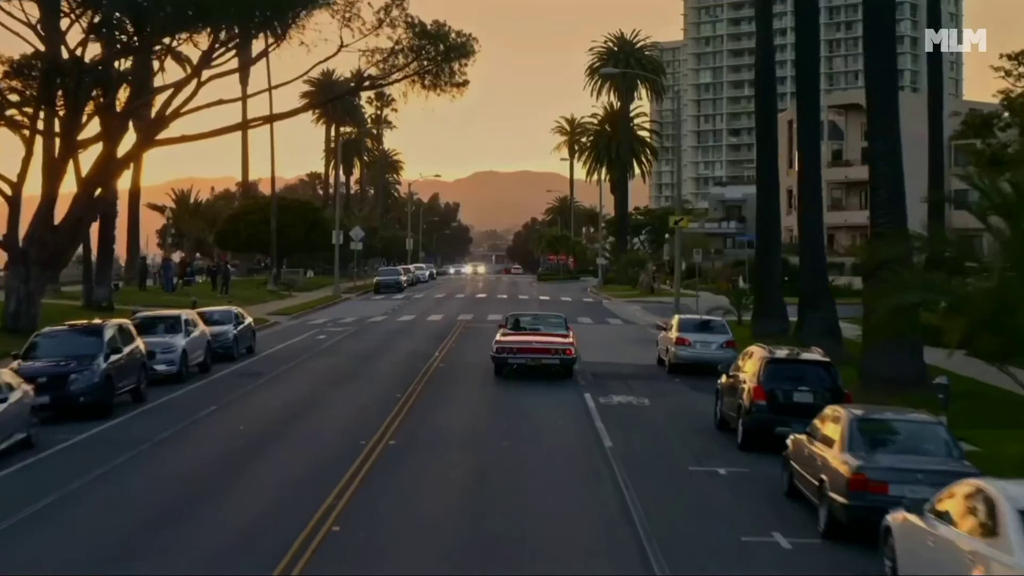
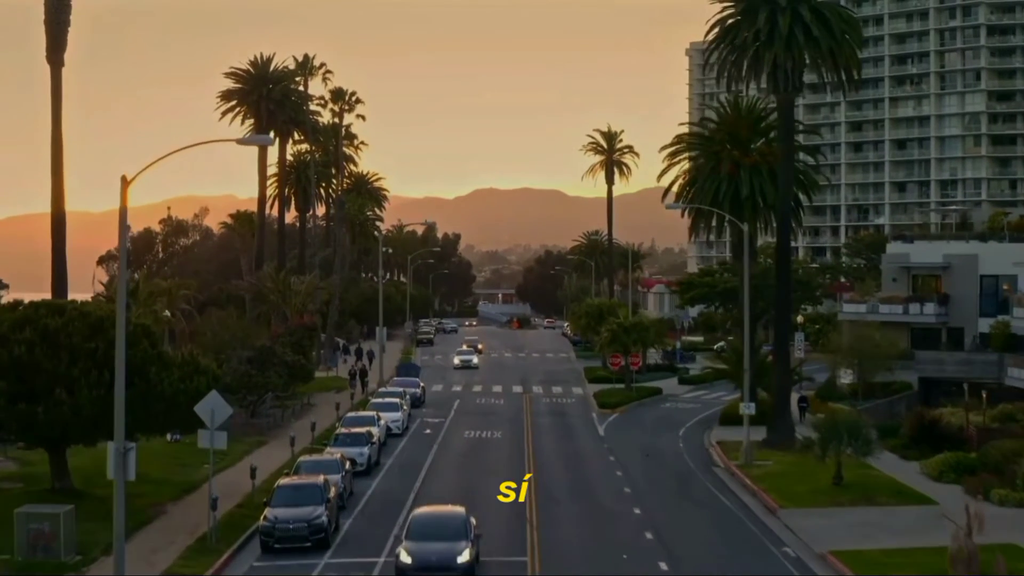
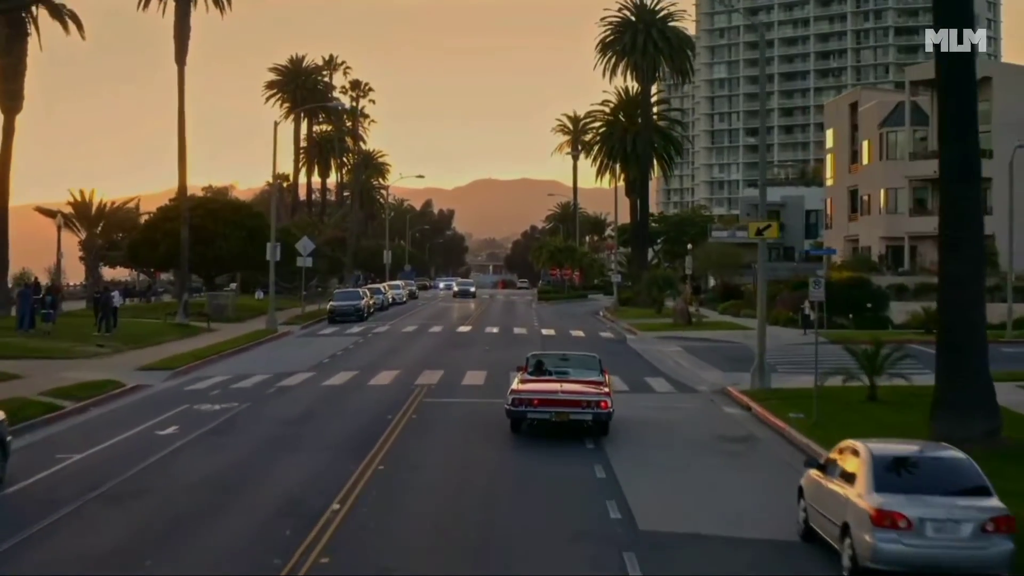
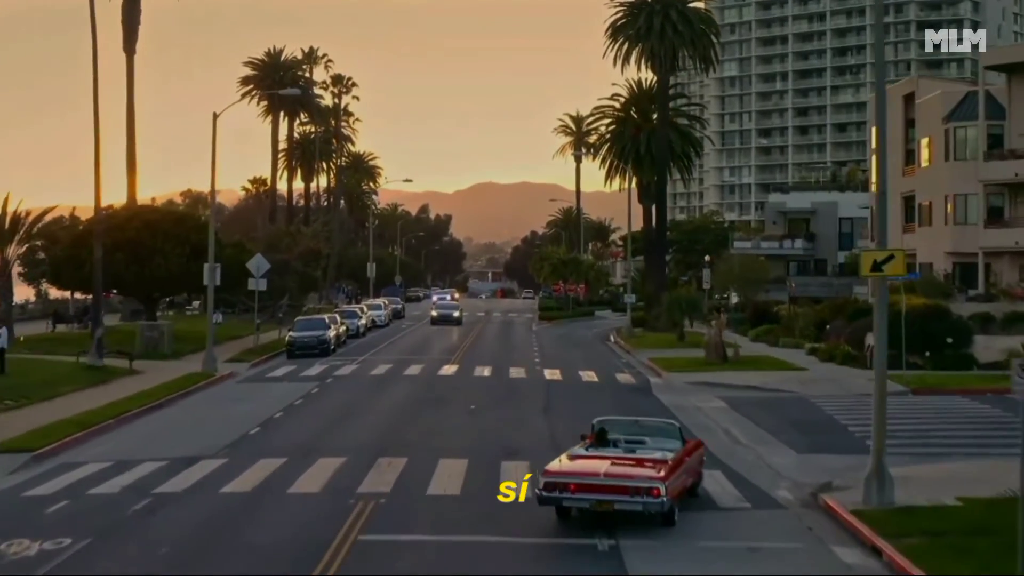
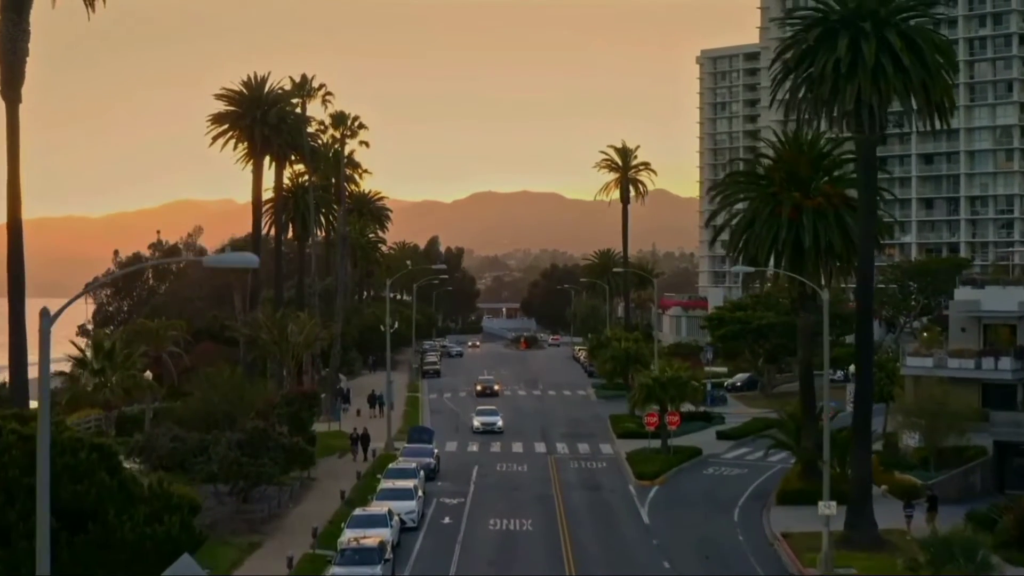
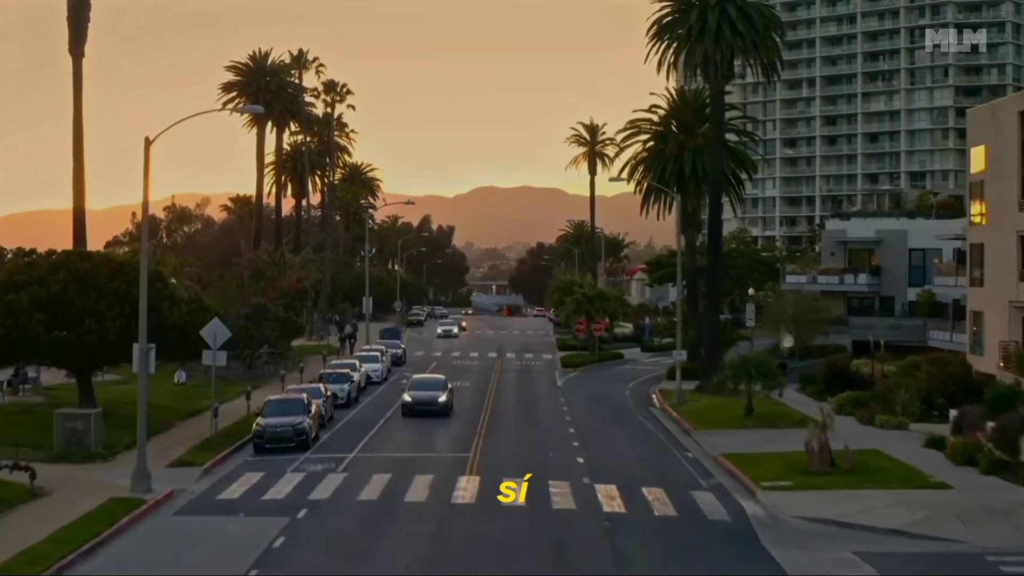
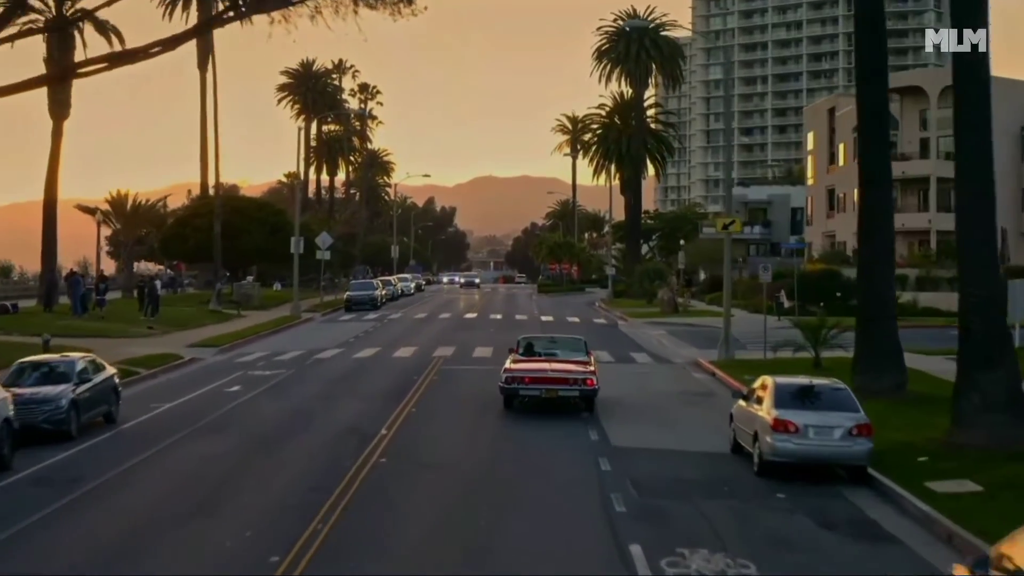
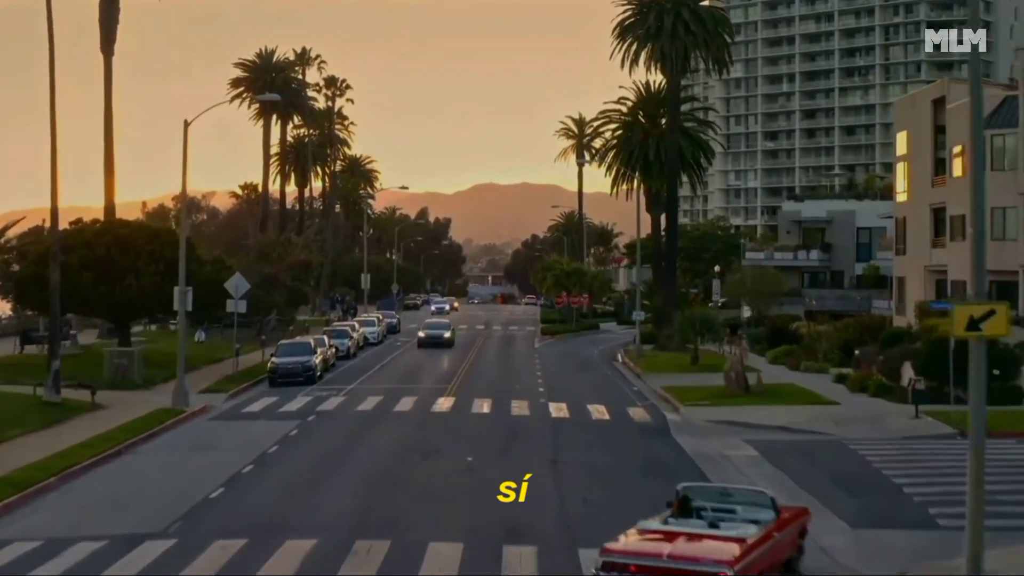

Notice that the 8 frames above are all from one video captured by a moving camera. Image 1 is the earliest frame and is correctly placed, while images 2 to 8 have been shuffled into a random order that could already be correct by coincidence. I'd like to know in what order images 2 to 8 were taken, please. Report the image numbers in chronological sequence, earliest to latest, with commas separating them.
7, 3, 4, 8, 6, 2, 5
